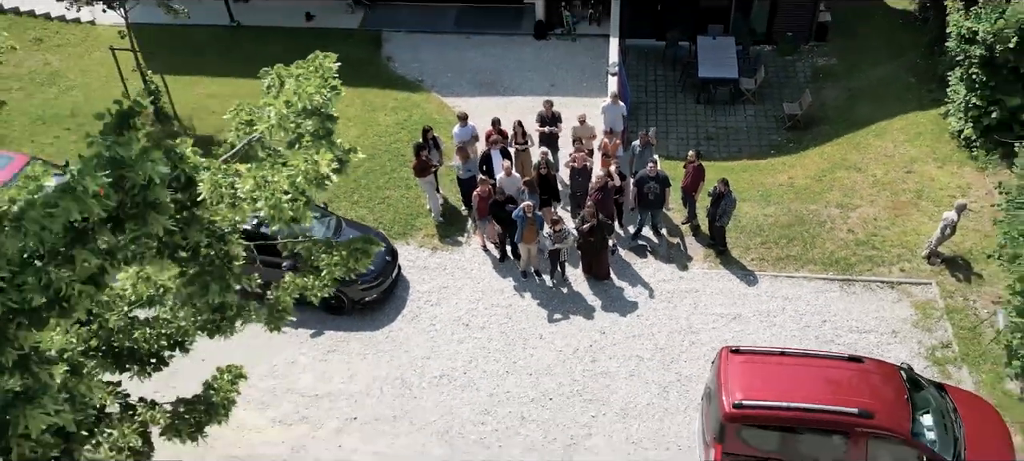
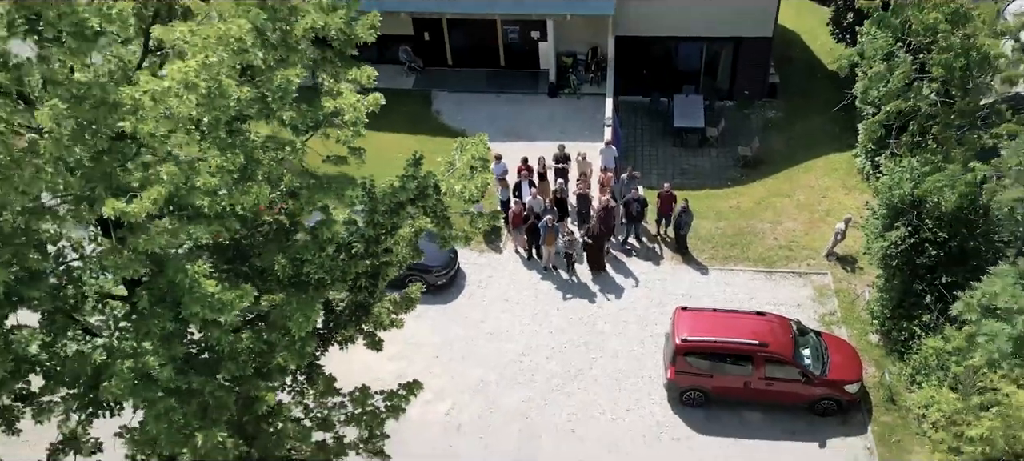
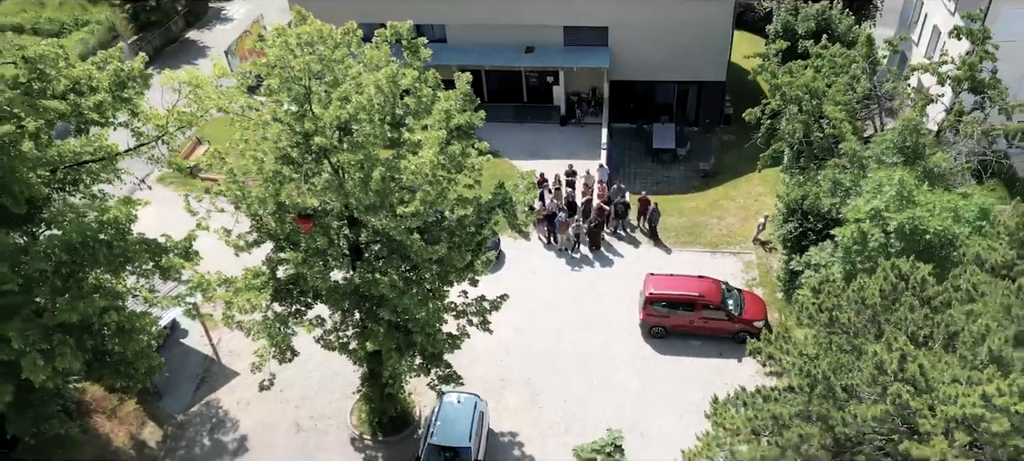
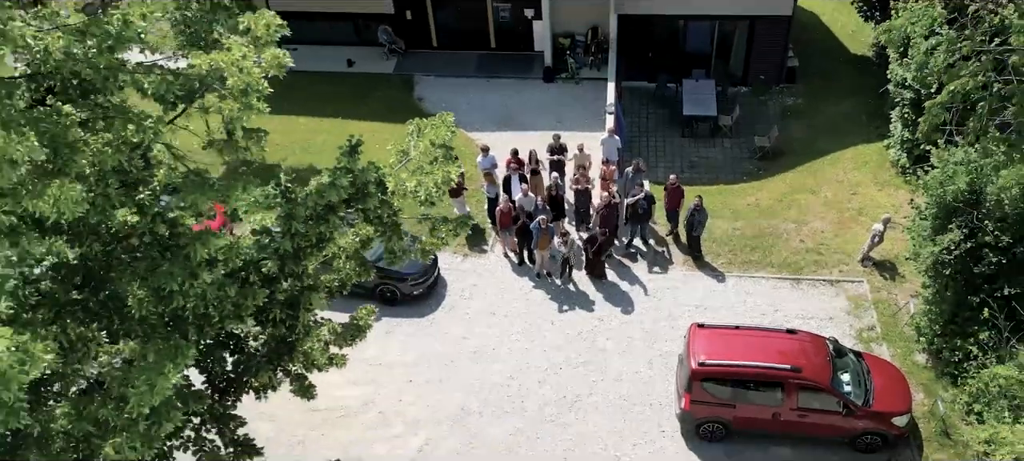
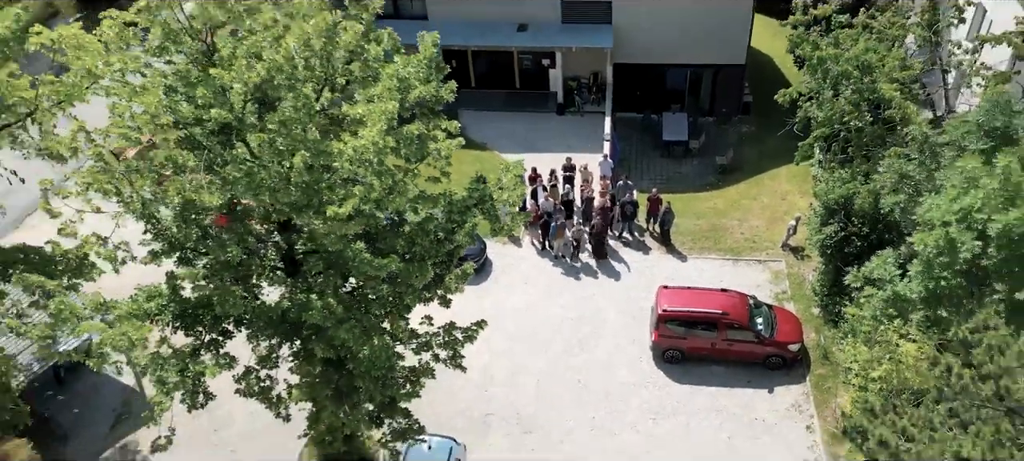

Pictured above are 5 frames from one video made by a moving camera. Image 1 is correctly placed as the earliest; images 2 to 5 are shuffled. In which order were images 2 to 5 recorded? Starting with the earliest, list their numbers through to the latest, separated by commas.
4, 2, 5, 3
